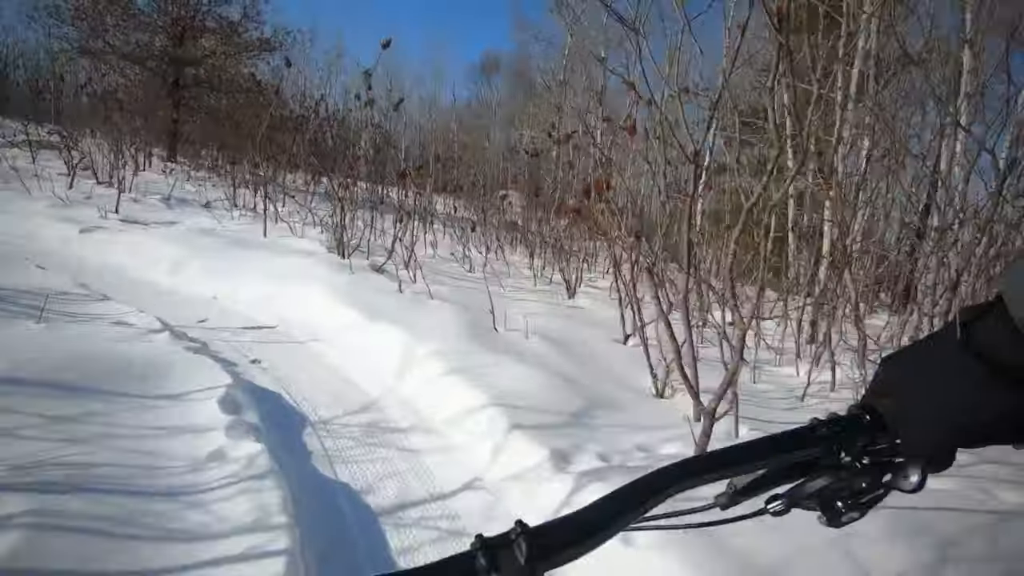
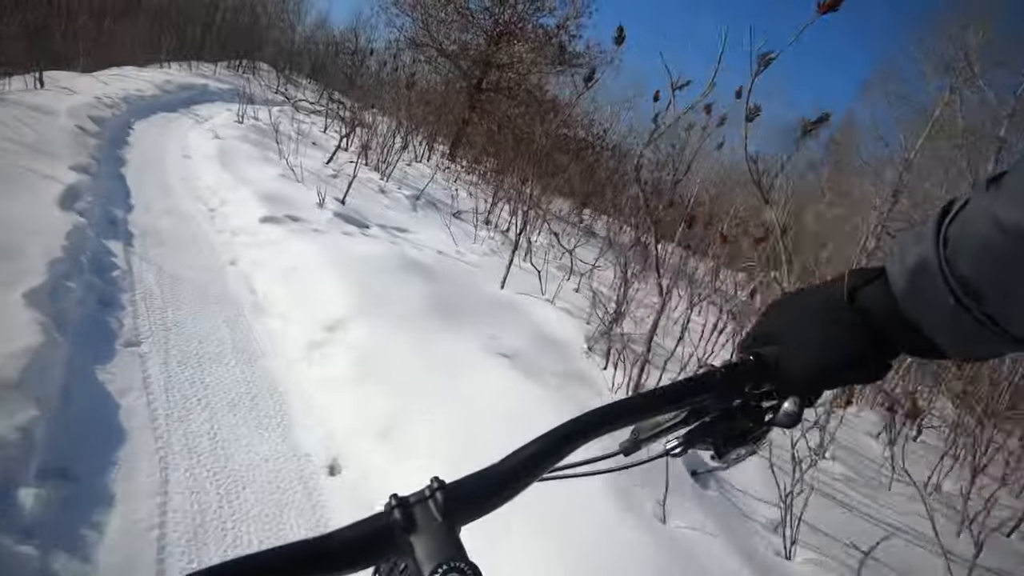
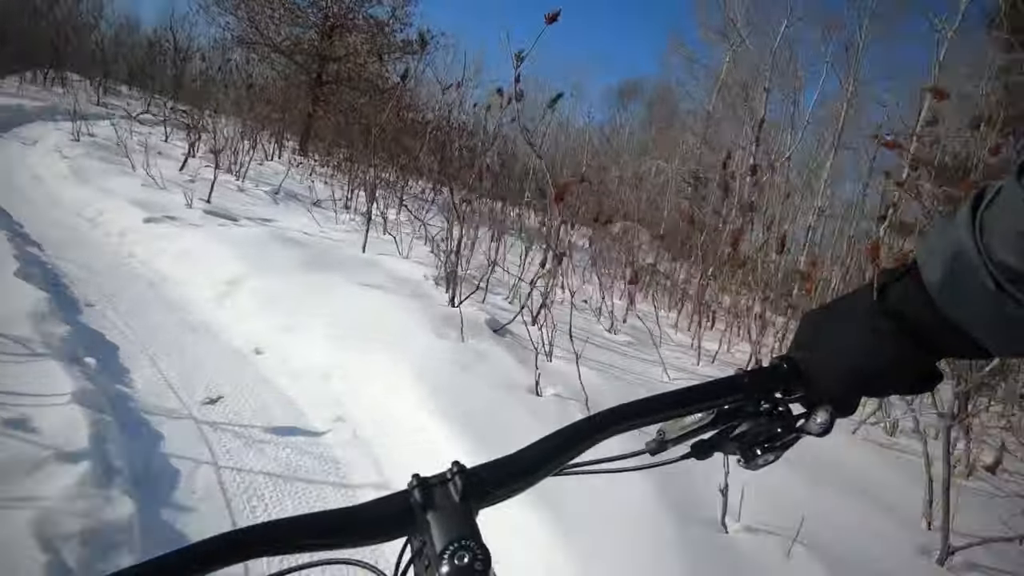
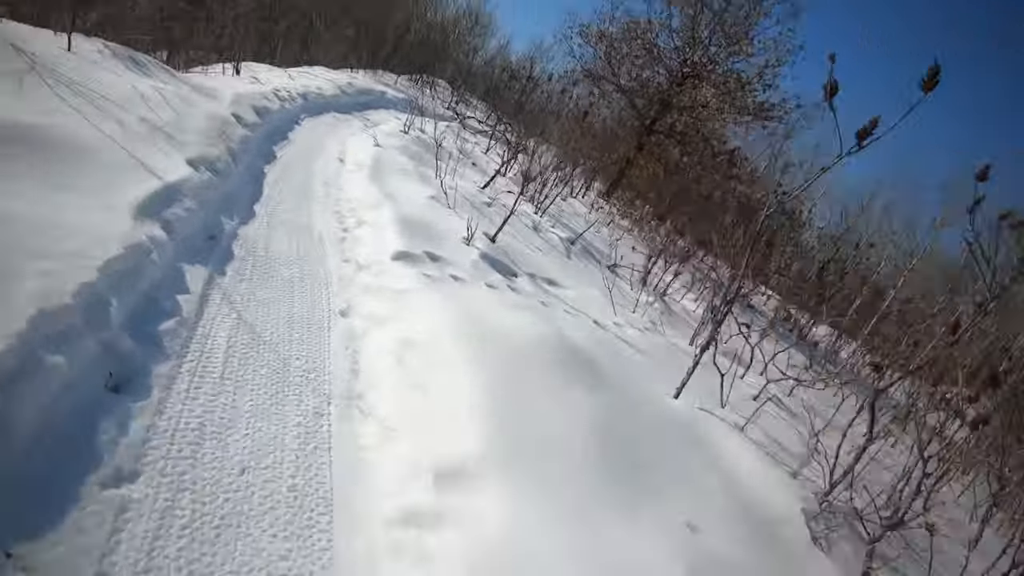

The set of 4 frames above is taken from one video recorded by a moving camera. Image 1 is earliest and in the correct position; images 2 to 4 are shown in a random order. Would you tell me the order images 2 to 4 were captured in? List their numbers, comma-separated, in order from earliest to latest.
3, 2, 4
